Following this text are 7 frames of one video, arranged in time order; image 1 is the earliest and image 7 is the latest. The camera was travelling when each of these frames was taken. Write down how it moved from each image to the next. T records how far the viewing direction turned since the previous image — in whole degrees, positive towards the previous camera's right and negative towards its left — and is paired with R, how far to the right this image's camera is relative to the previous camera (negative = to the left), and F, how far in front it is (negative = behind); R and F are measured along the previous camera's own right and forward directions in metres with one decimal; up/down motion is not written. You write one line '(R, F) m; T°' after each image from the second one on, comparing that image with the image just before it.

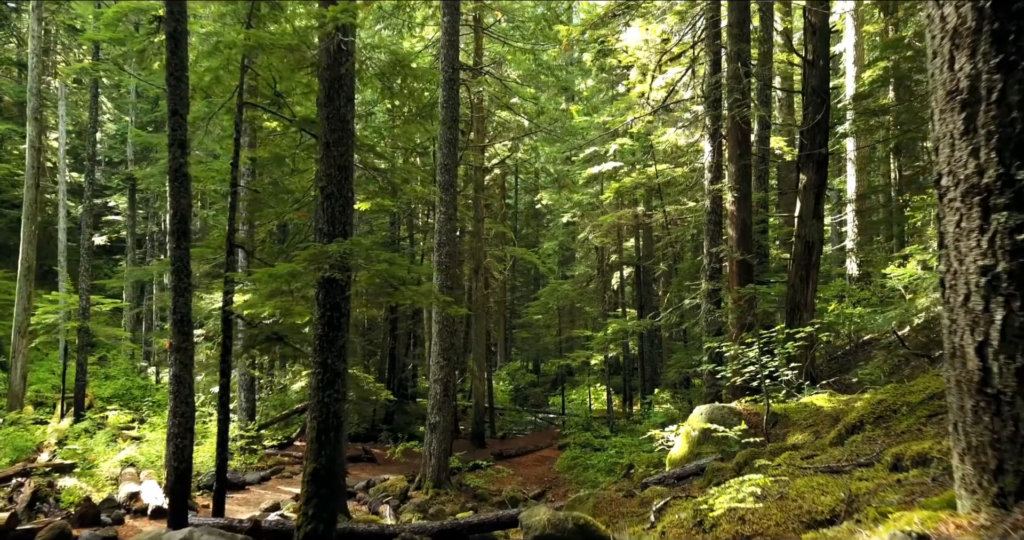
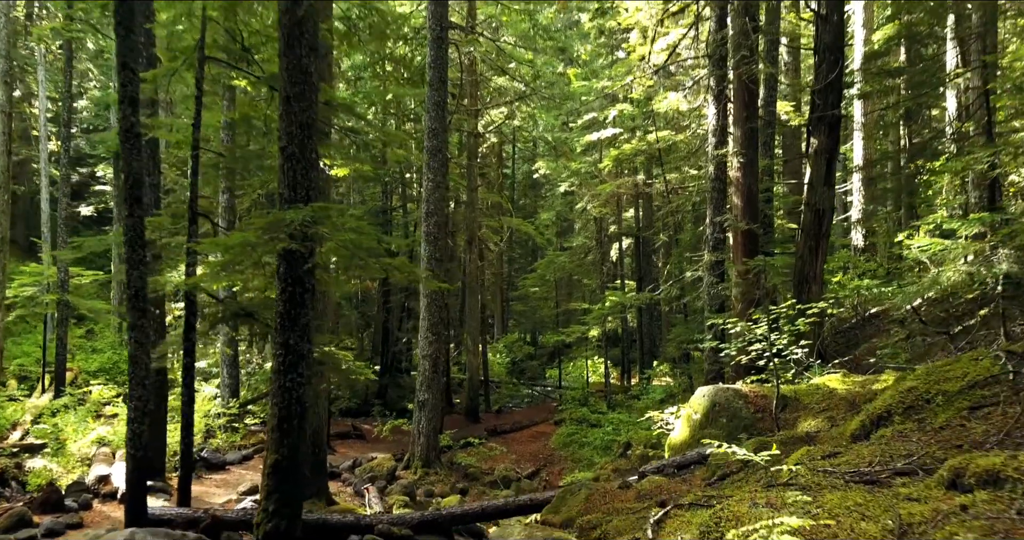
(+0.1, +0.6) m; 0°
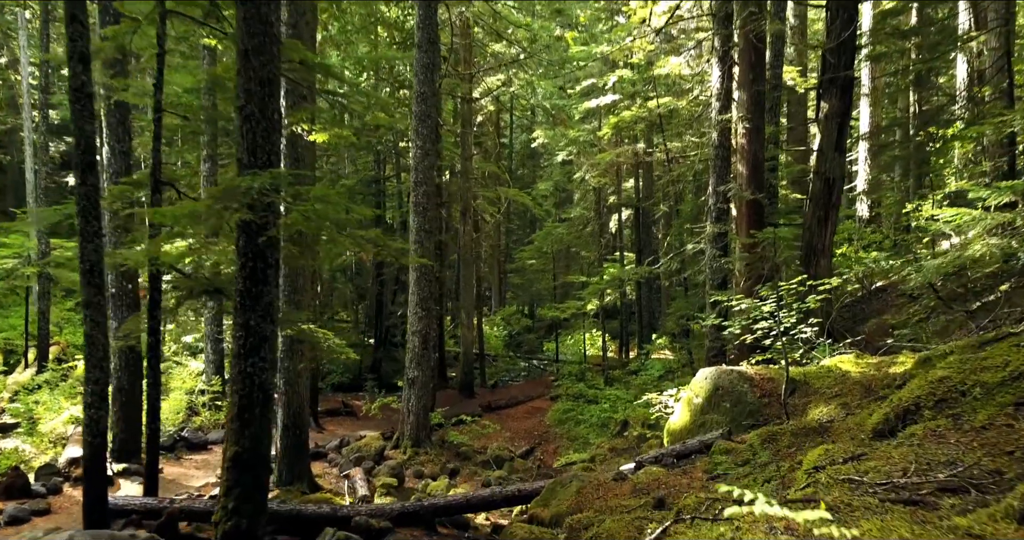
(+0.1, +0.5) m; 0°
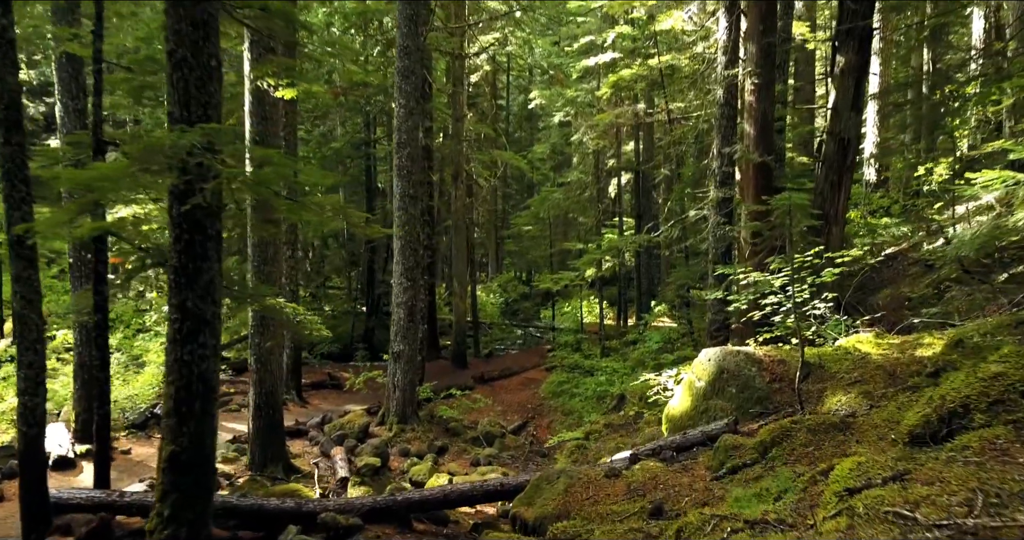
(+0.1, +0.6) m; 0°
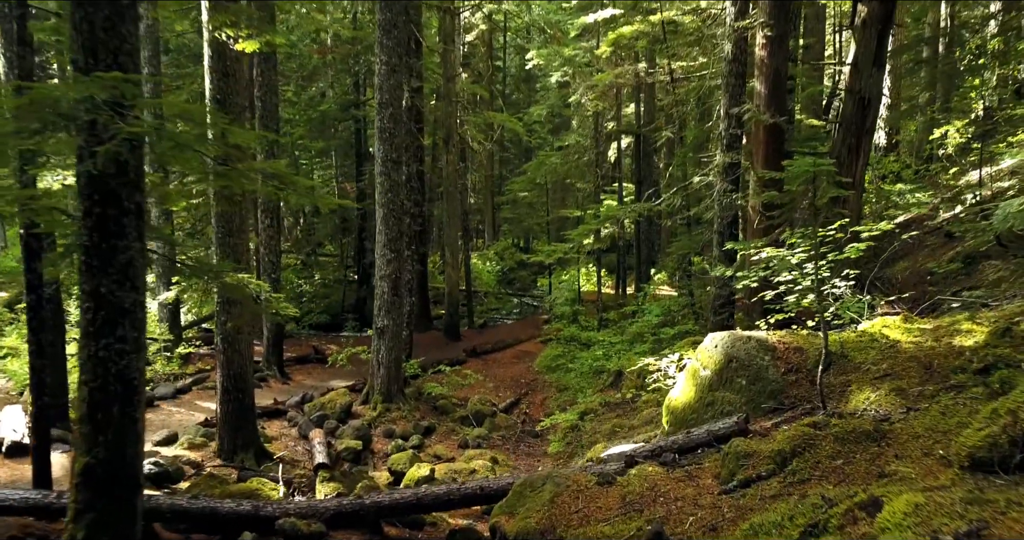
(+0.1, +0.6) m; 0°
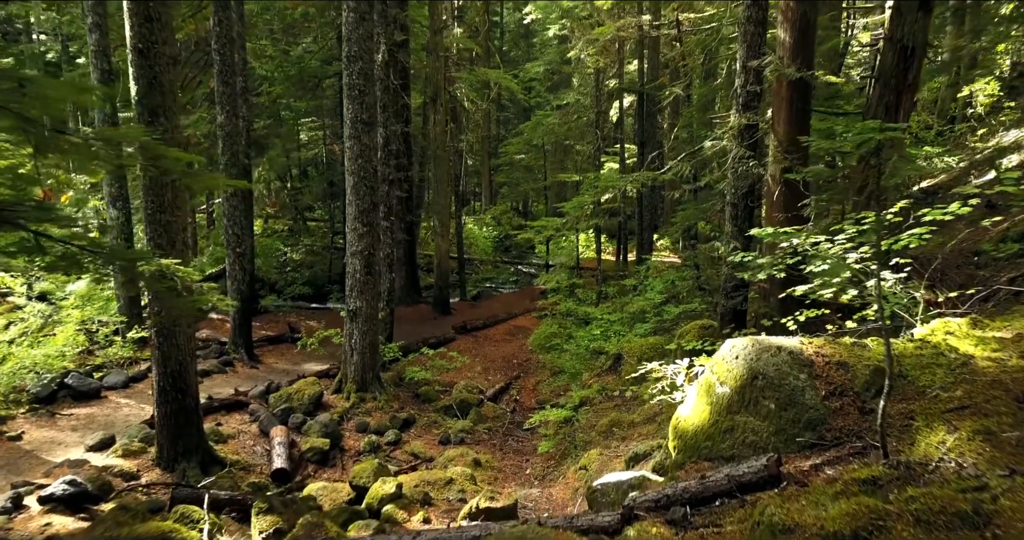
(+0.2, +1.0) m; 0°
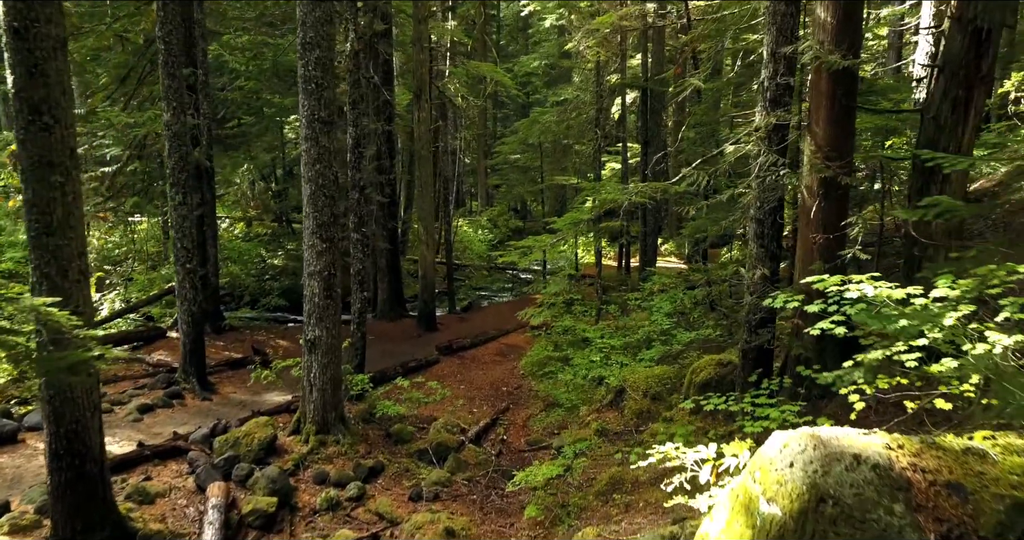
(+0.2, +1.2) m; 0°
